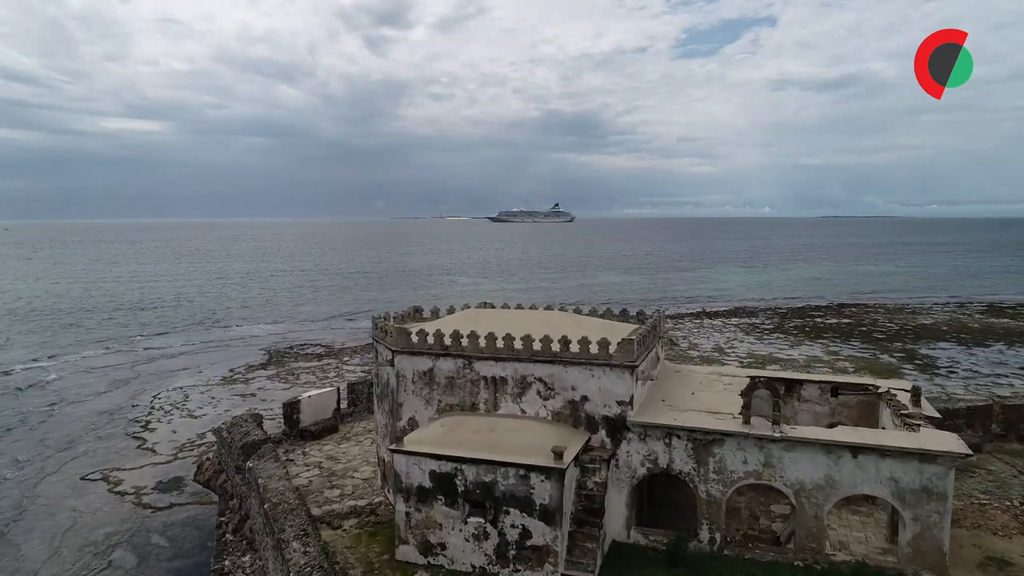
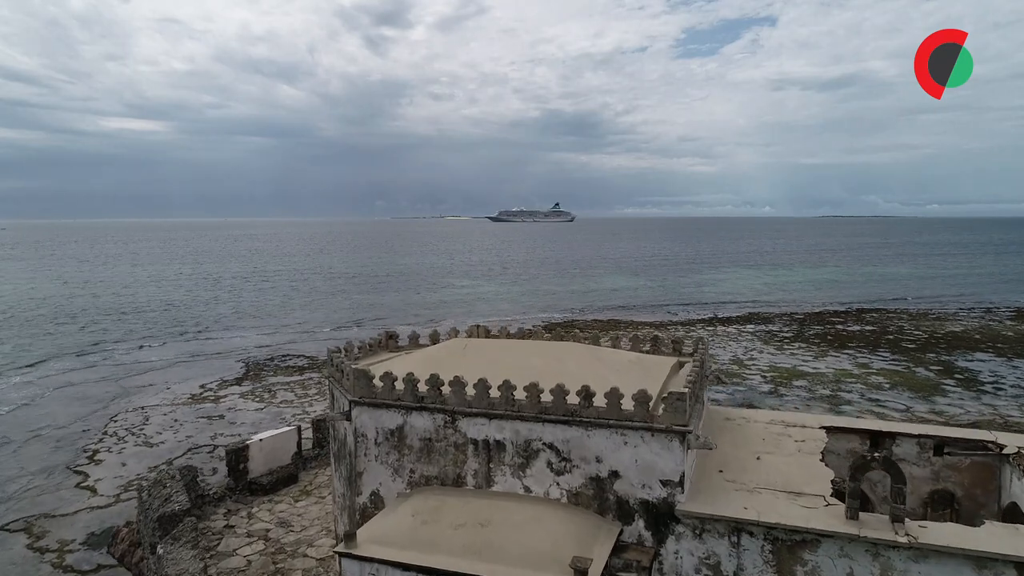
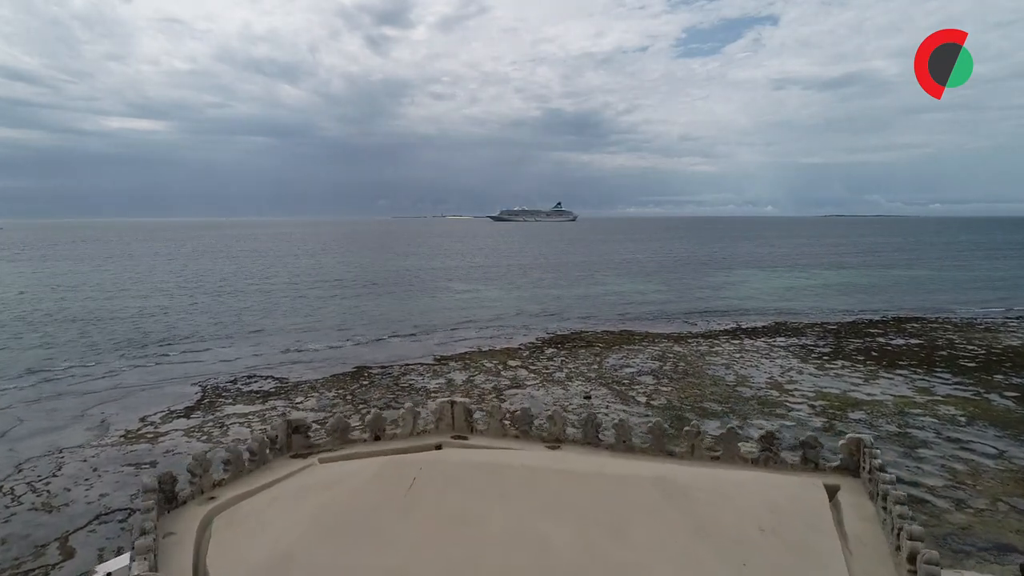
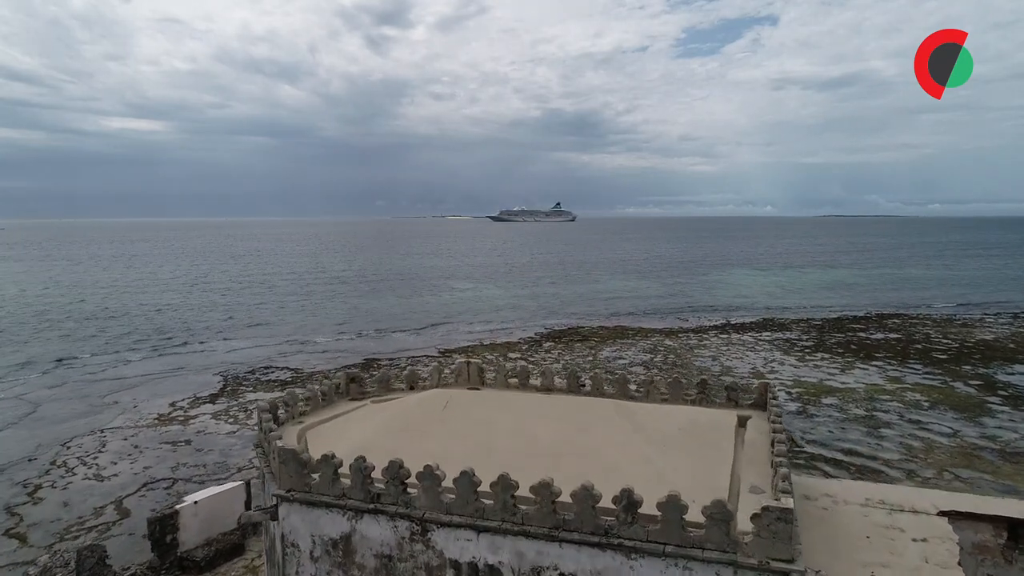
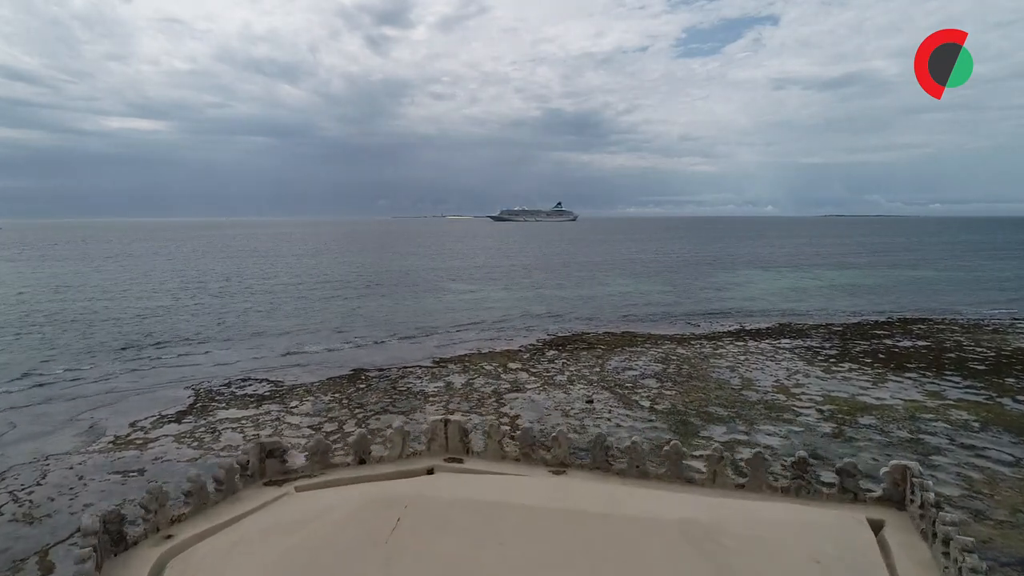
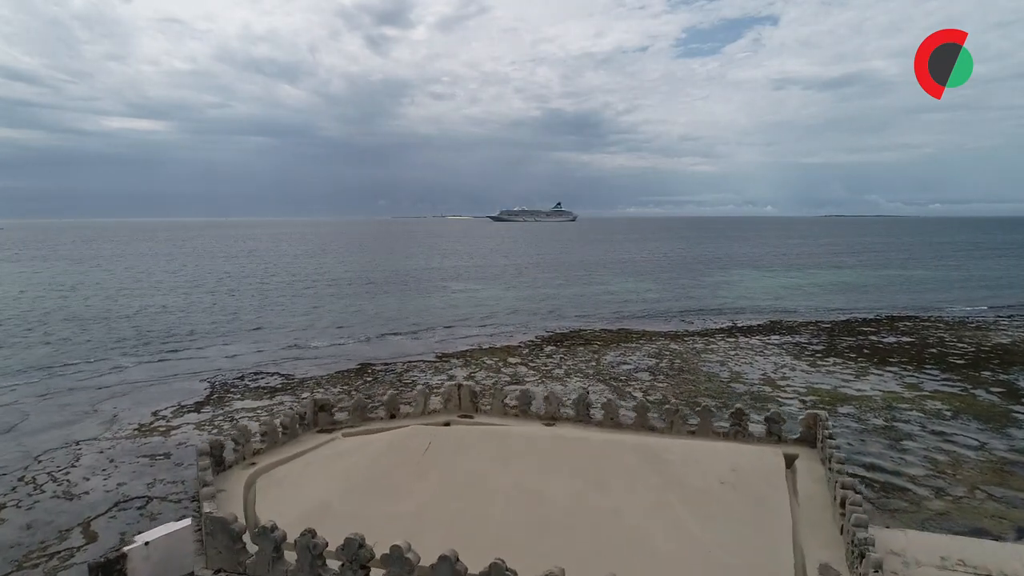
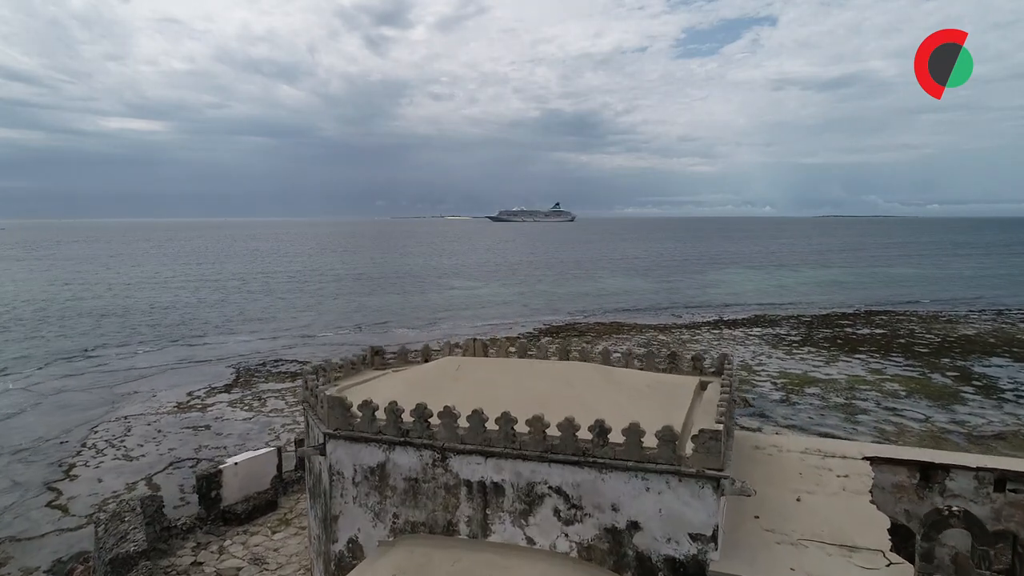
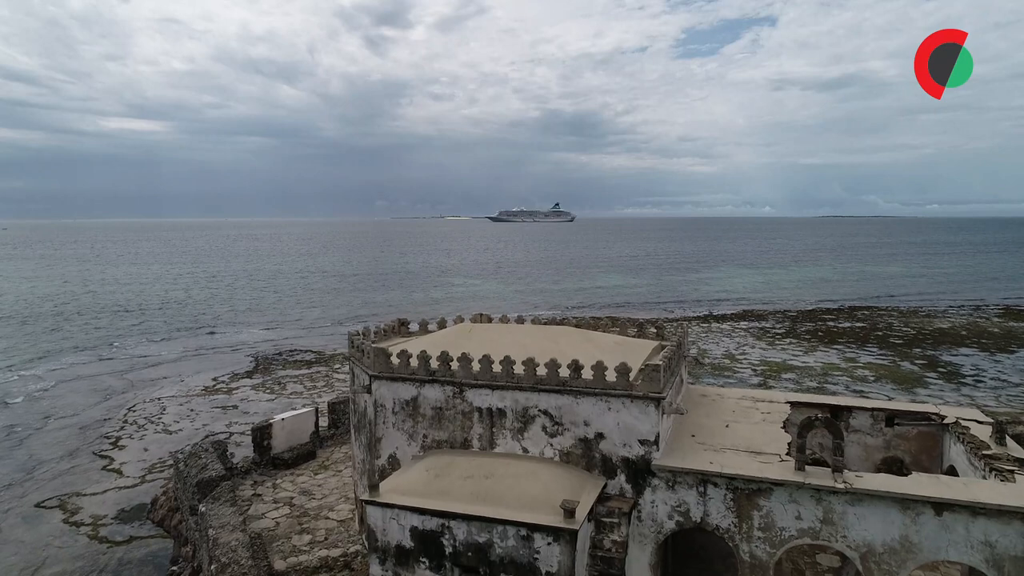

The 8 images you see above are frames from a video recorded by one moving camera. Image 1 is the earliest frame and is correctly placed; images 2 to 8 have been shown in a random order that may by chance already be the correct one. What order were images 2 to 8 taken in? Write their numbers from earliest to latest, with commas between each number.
8, 2, 7, 4, 6, 3, 5
